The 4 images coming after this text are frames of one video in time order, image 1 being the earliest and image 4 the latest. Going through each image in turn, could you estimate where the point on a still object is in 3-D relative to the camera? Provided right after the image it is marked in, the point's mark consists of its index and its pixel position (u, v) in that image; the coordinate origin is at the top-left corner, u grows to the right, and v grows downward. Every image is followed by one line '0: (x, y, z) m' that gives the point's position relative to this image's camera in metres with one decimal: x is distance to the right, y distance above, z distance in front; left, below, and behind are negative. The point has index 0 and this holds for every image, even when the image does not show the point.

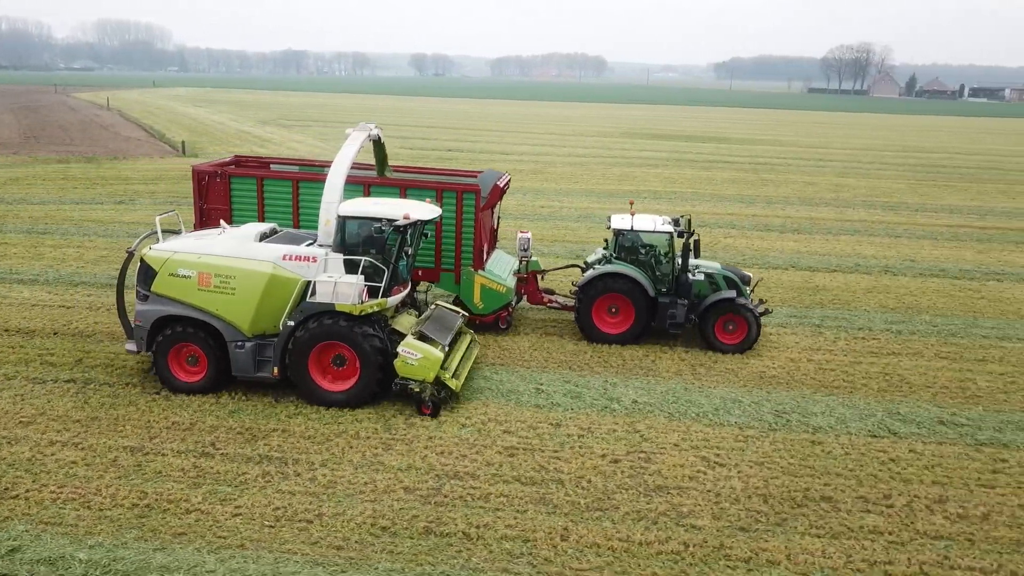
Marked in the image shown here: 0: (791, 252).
0: (+5.6, +0.8, +16.1) m
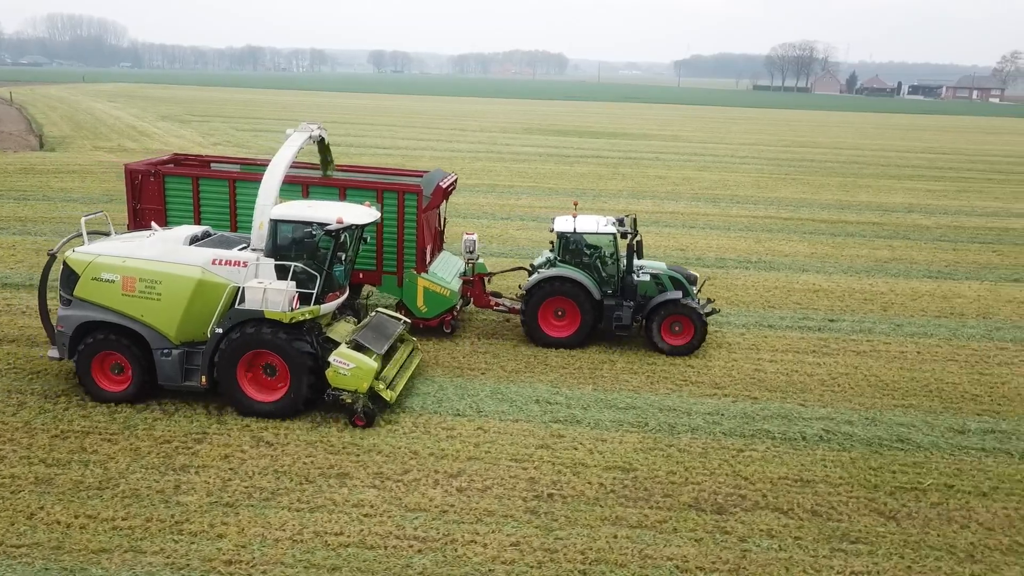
0: (+4.1, +0.8, +16.1) m
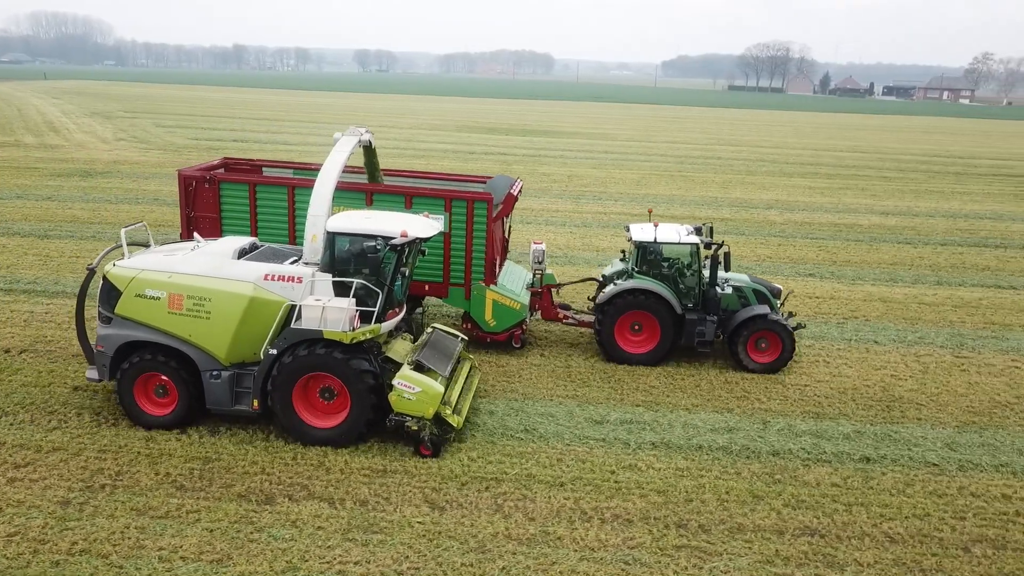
0: (+5.9, +0.8, +15.9) m
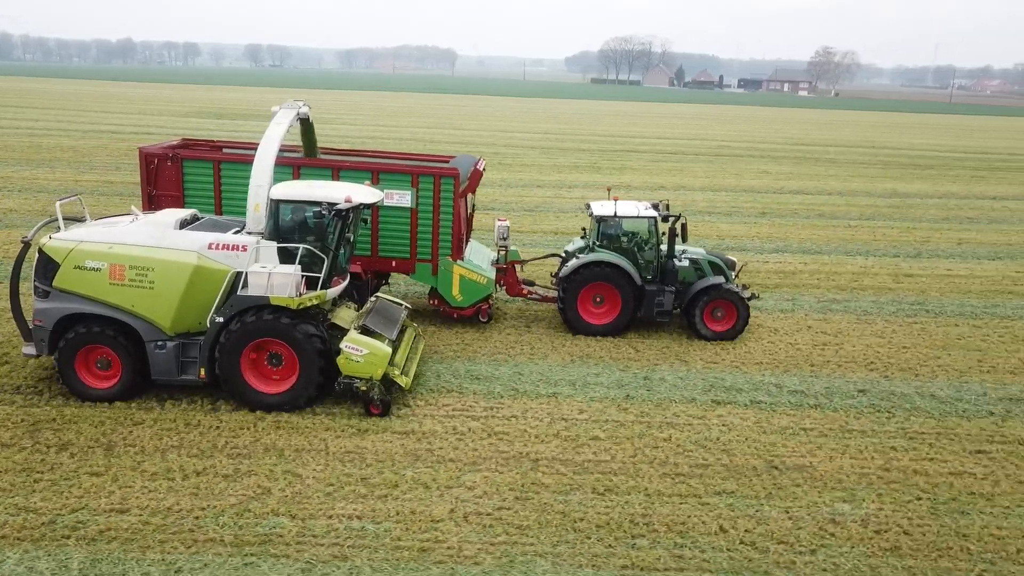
0: (+4.6, +2.7, +19.2) m
